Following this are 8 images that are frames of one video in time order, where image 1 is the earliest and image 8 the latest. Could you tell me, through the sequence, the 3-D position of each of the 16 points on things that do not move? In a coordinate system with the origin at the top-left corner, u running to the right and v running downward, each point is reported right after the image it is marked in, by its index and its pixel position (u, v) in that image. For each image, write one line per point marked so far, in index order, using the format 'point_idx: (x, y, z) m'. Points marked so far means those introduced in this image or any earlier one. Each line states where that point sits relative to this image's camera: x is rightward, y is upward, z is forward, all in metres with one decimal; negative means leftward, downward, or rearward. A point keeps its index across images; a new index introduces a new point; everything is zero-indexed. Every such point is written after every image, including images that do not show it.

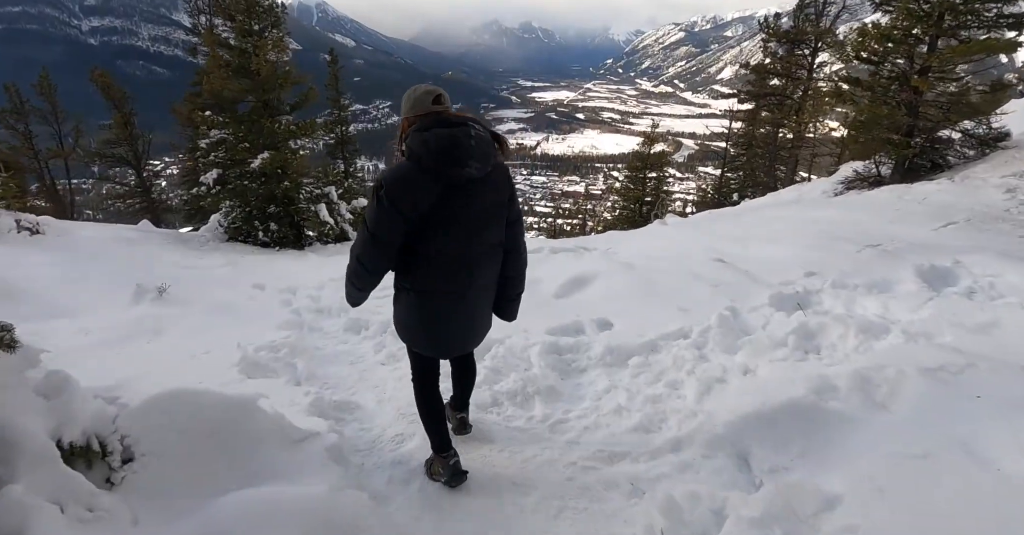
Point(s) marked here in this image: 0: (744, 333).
0: (+1.9, -0.5, +4.5) m
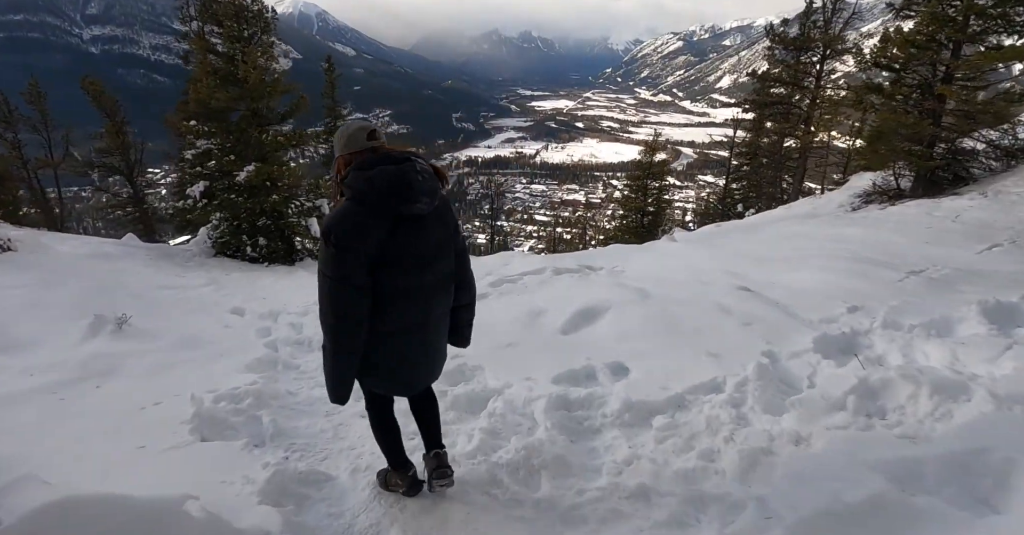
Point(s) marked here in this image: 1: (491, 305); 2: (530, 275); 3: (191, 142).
0: (+1.9, -0.8, +3.8) m
1: (-0.3, -0.5, +6.9) m
2: (+0.3, -0.1, +8.7) m
3: (-7.5, +3.0, +13.0) m
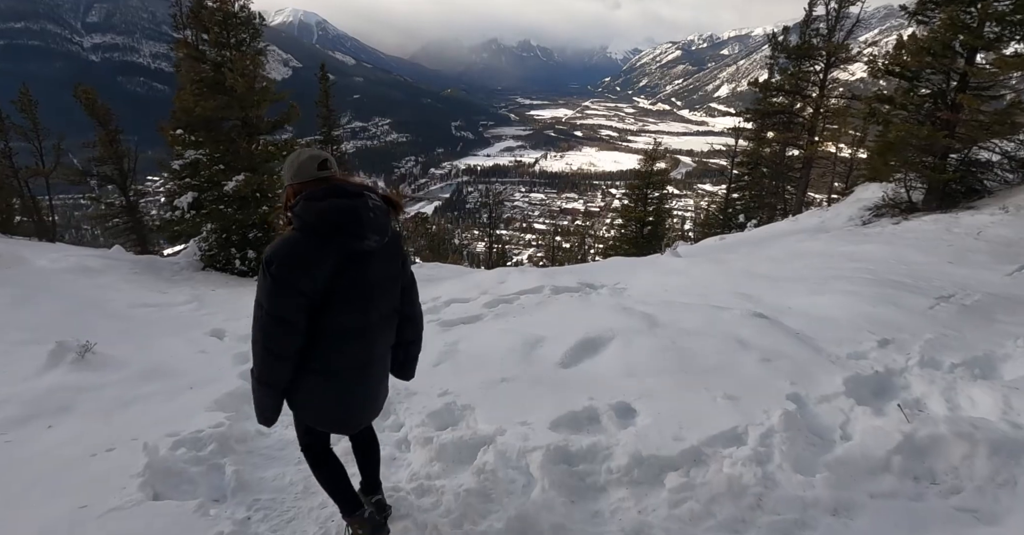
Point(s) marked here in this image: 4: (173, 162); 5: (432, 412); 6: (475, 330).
0: (+1.9, -1.1, +3.3) m
1: (-0.3, -0.7, +6.5) m
2: (+0.2, -0.4, +8.3) m
3: (-7.6, +2.7, +12.6) m
4: (-7.8, +2.5, +12.7) m
5: (-0.6, -1.1, +4.2) m
6: (-0.4, -0.7, +6.5) m
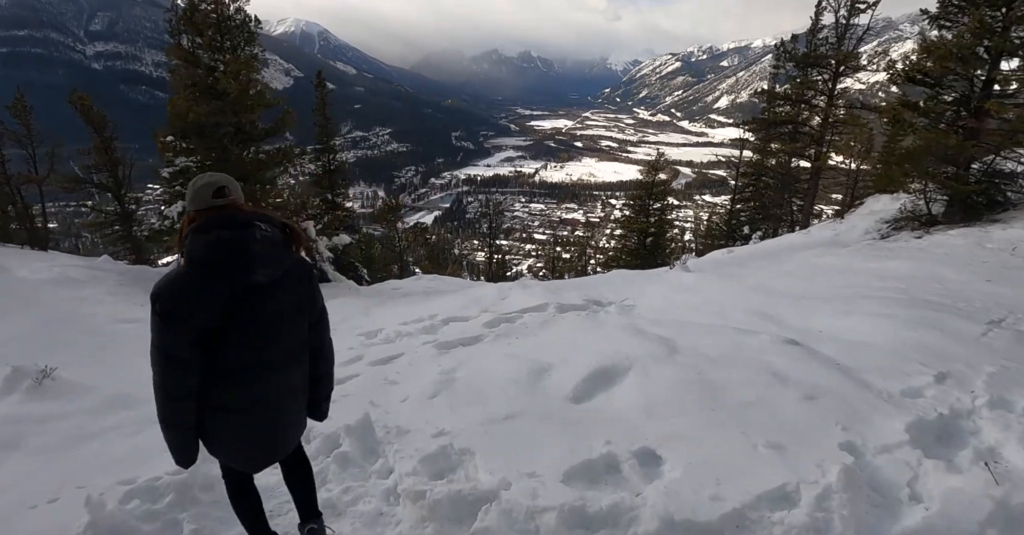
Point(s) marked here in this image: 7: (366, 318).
0: (+1.9, -1.2, +2.8) m
1: (-0.3, -0.9, +5.9) m
2: (+0.3, -0.7, +7.7) m
3: (-7.5, +2.4, +12.1) m
4: (-7.8, +2.2, +12.2) m
5: (-0.6, -1.3, +3.7) m
6: (-0.4, -0.9, +6.0) m
7: (-2.4, -0.8, +8.8) m
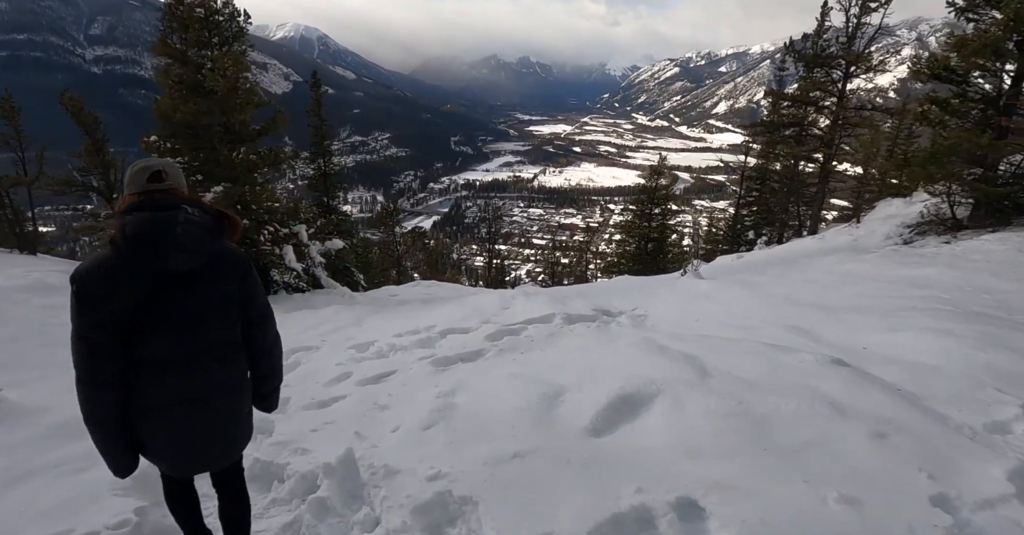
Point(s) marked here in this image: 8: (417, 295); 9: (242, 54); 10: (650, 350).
0: (+2.0, -1.3, +2.2) m
1: (-0.2, -1.0, +5.3) m
2: (+0.3, -0.7, +7.1) m
3: (-7.5, +2.3, +11.5) m
4: (-7.7, +2.1, +11.6) m
5: (-0.5, -1.3, +3.1) m
6: (-0.3, -1.0, +5.4) m
7: (-2.3, -0.9, +8.2) m
8: (-2.4, -0.7, +13.6) m
9: (-5.9, +4.7, +11.9) m
10: (+1.3, -0.8, +5.4) m
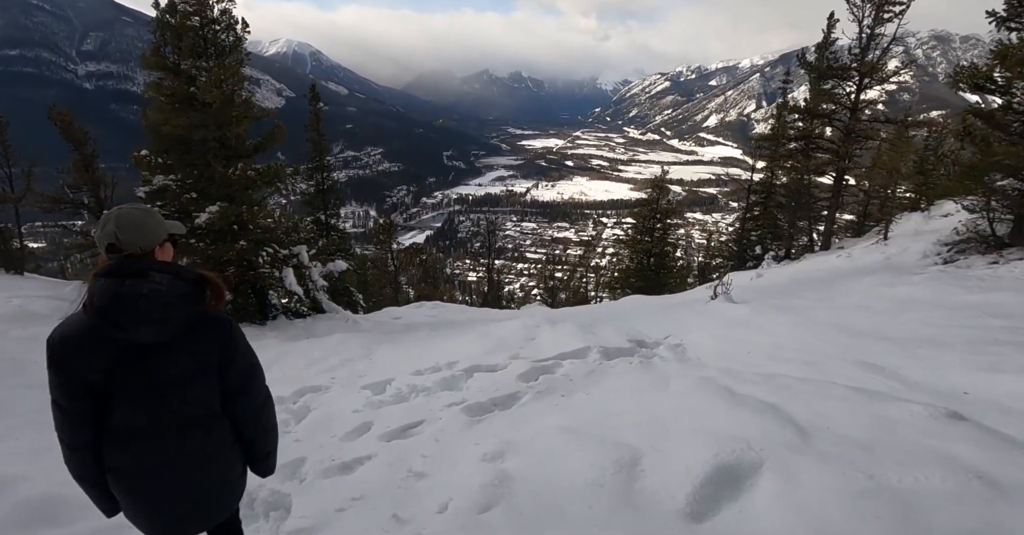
0: (+2.4, -1.5, +1.5) m
1: (+0.2, -1.3, +4.6) m
2: (+0.7, -1.1, +6.4) m
3: (-7.2, +1.8, +10.8) m
4: (-7.4, +1.5, +10.9) m
5: (-0.1, -1.6, +2.4) m
6: (+0.1, -1.3, +4.7) m
7: (-2.0, -1.3, +7.5) m
8: (-2.1, -1.2, +12.9) m
9: (-5.6, +4.2, +11.3) m
10: (+1.7, -1.1, +4.7) m
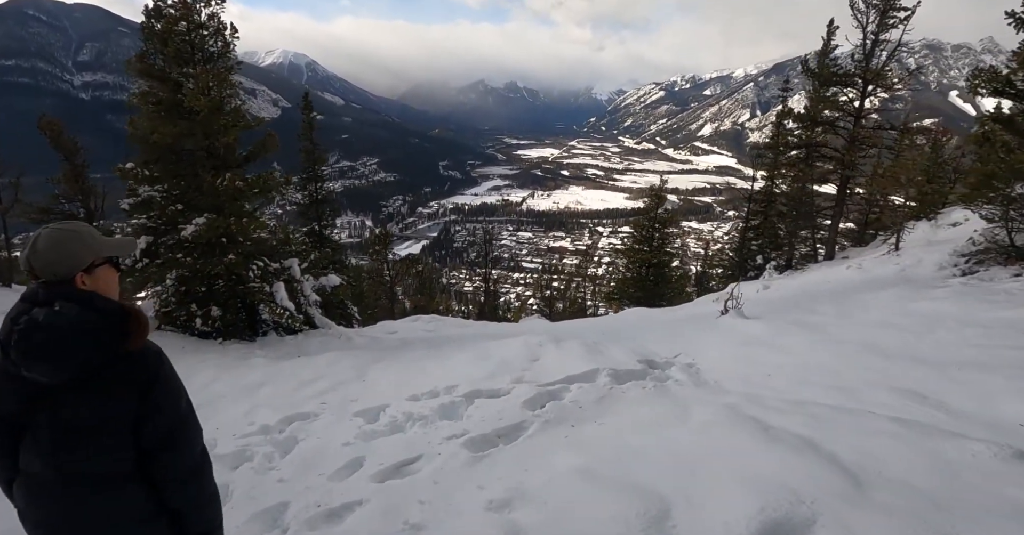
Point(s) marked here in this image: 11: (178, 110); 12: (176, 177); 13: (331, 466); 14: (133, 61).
0: (+2.5, -1.6, +1.1) m
1: (+0.2, -1.5, +4.1) m
2: (+0.8, -1.3, +6.0) m
3: (-7.2, +1.5, +10.3) m
4: (-7.4, +1.3, +10.4) m
5: (0.0, -1.7, +1.9) m
6: (+0.1, -1.5, +4.2) m
7: (-1.9, -1.5, +7.0) m
8: (-2.1, -1.5, +12.4) m
9: (-5.6, +3.9, +10.9) m
10: (+1.8, -1.2, +4.3) m
11: (-6.3, +3.0, +10.3) m
12: (-6.3, +1.7, +10.3) m
13: (-1.5, -1.7, +4.6) m
14: (-7.2, +3.9, +10.4) m
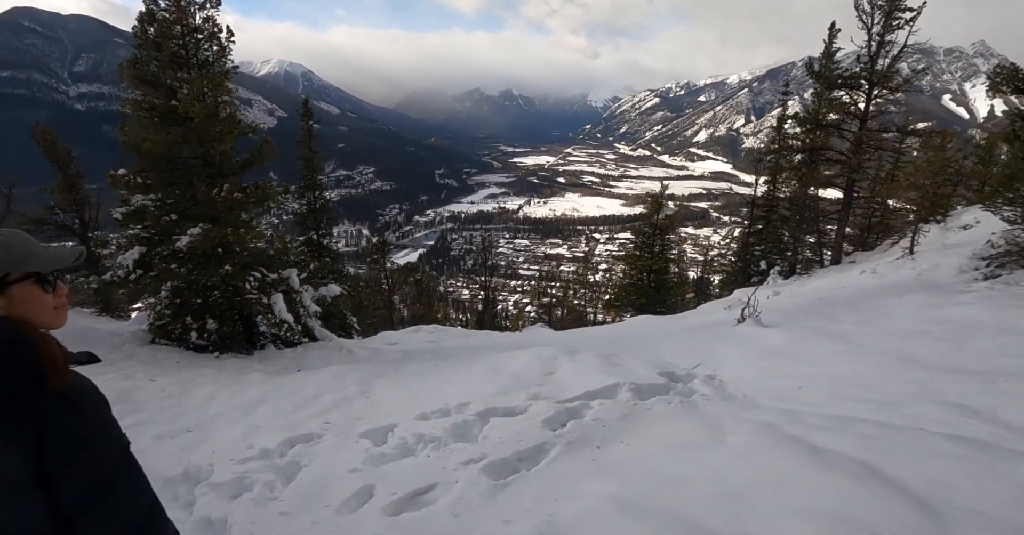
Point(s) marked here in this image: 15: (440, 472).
0: (+2.7, -1.6, +0.7) m
1: (+0.4, -1.5, +3.8) m
2: (+0.9, -1.4, +5.6) m
3: (-7.1, +1.3, +10.0) m
4: (-7.3, +1.0, +10.0) m
5: (+0.2, -1.7, +1.5) m
6: (+0.3, -1.6, +3.8) m
7: (-1.8, -1.6, +6.6) m
8: (-1.9, -1.7, +12.1) m
9: (-5.5, +3.6, +10.6) m
10: (+2.0, -1.3, +3.9) m
11: (-6.2, +2.7, +9.9) m
12: (-6.2, +1.5, +9.9) m
13: (-1.3, -1.8, +4.2) m
14: (-7.1, +3.7, +10.1) m
15: (-0.6, -1.6, +4.4) m
